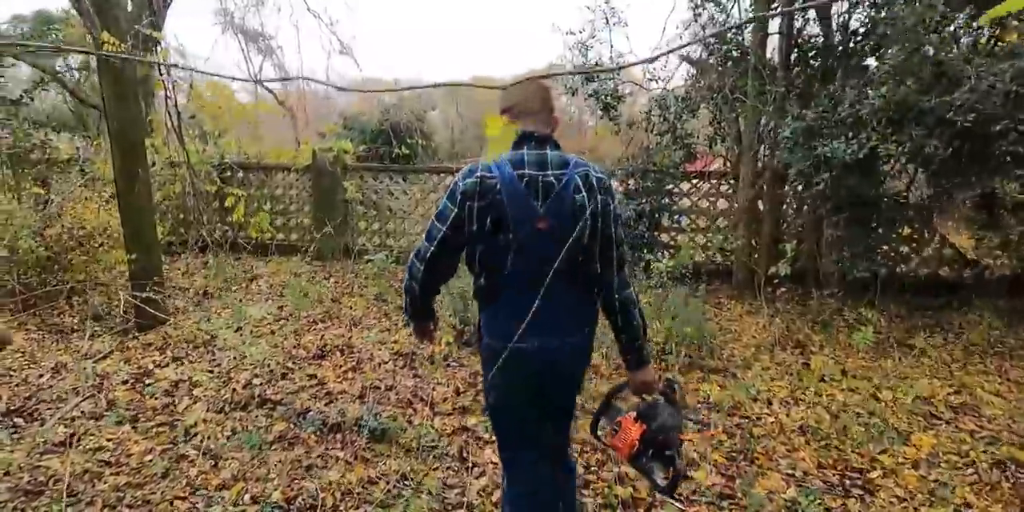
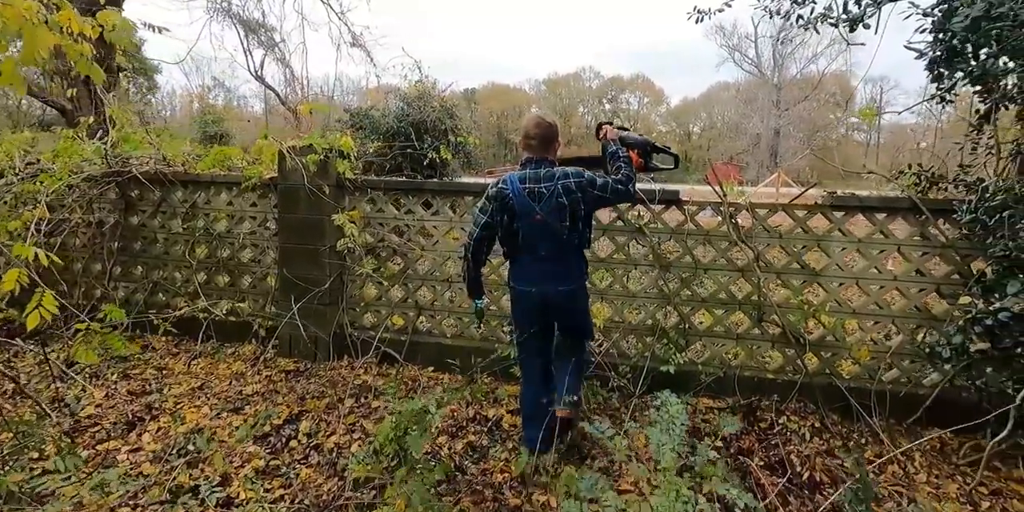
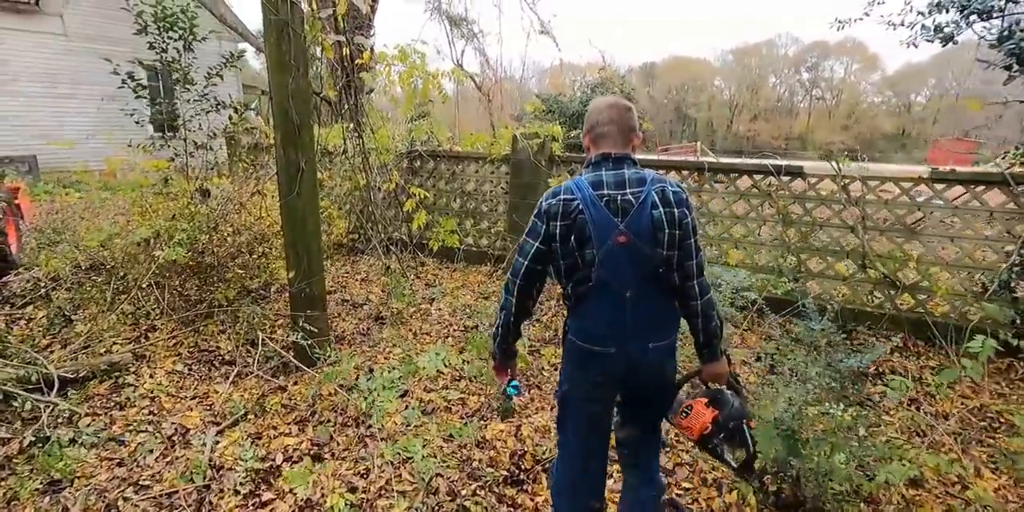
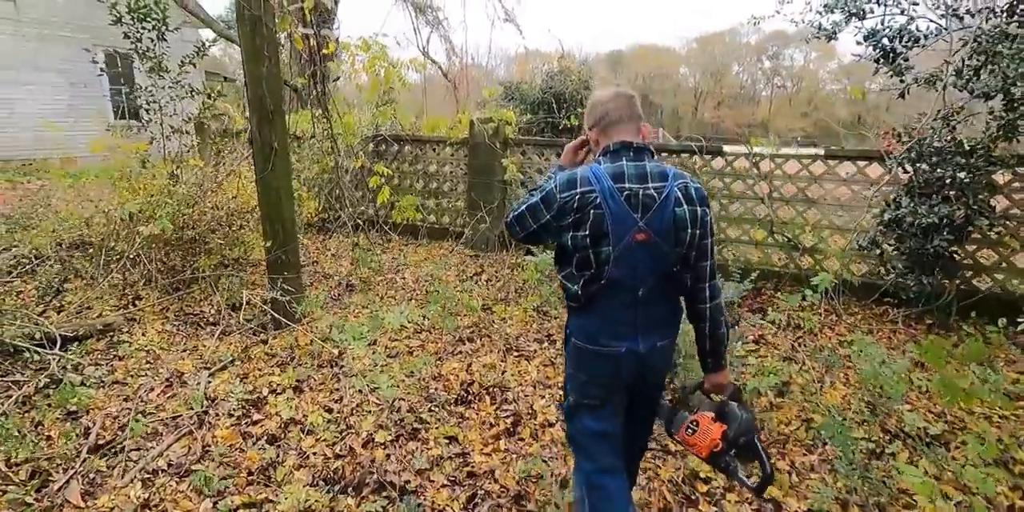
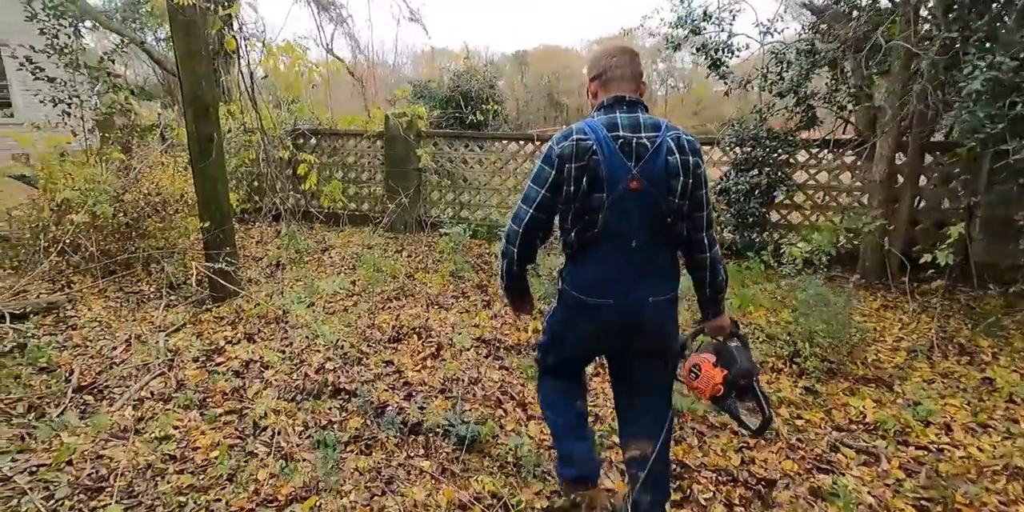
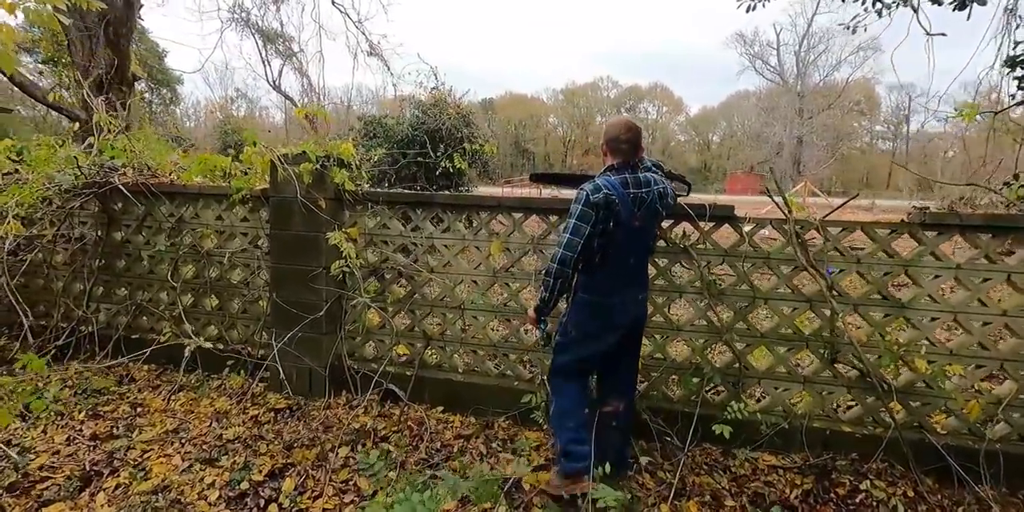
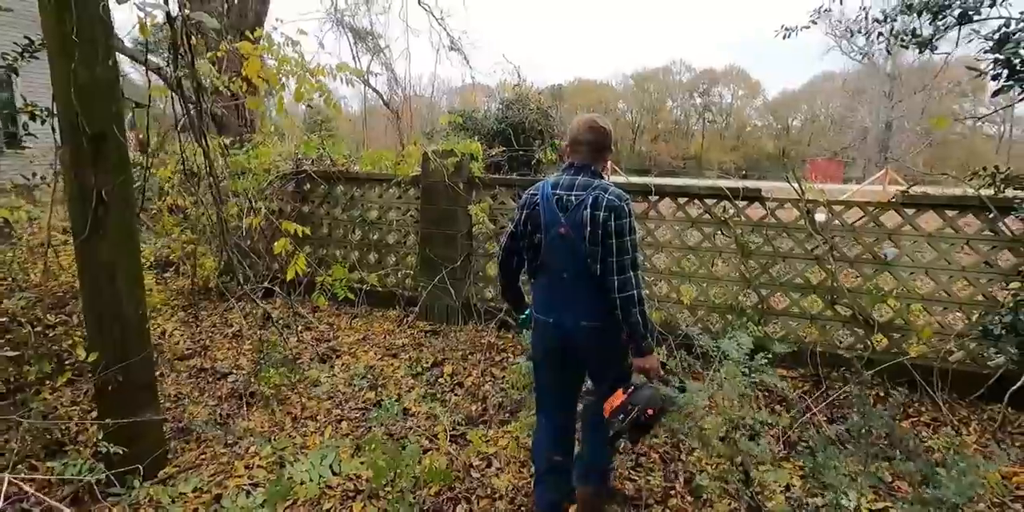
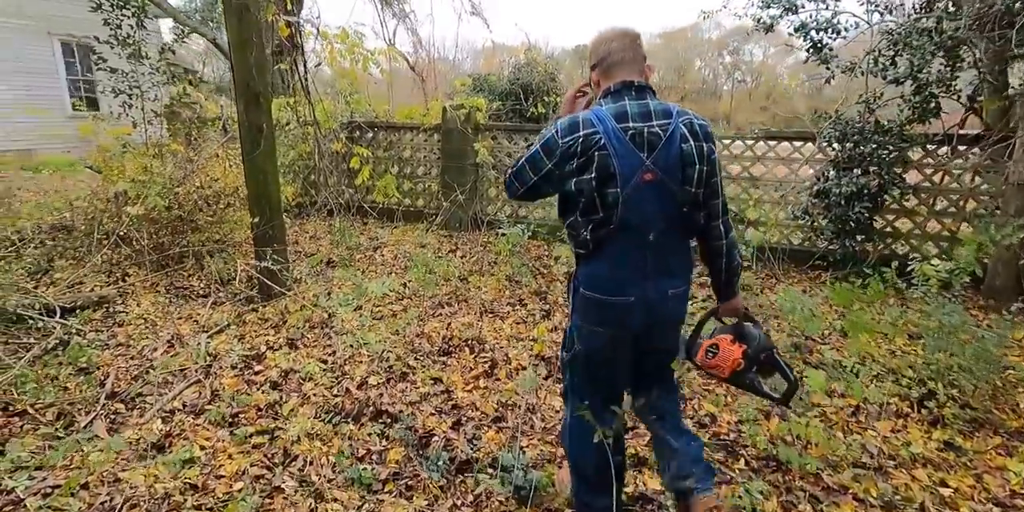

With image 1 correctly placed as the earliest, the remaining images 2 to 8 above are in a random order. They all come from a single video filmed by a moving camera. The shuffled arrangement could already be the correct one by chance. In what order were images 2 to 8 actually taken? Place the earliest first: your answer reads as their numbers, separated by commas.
5, 8, 4, 3, 7, 2, 6
